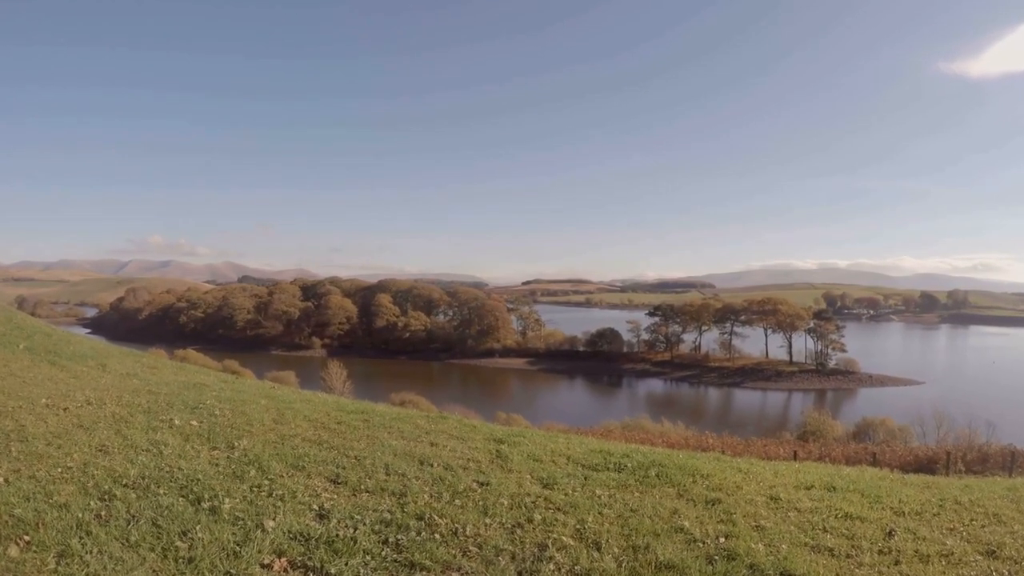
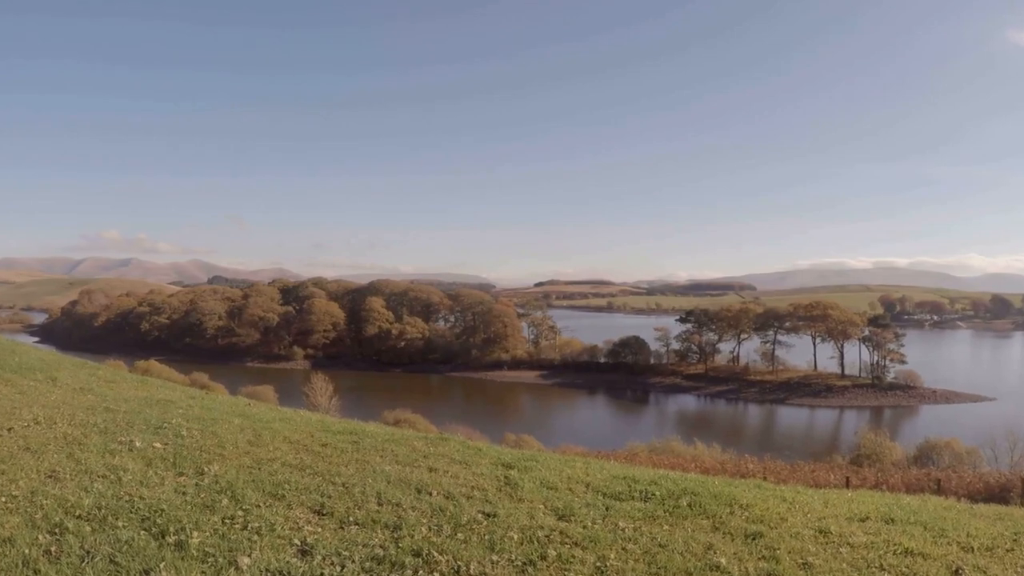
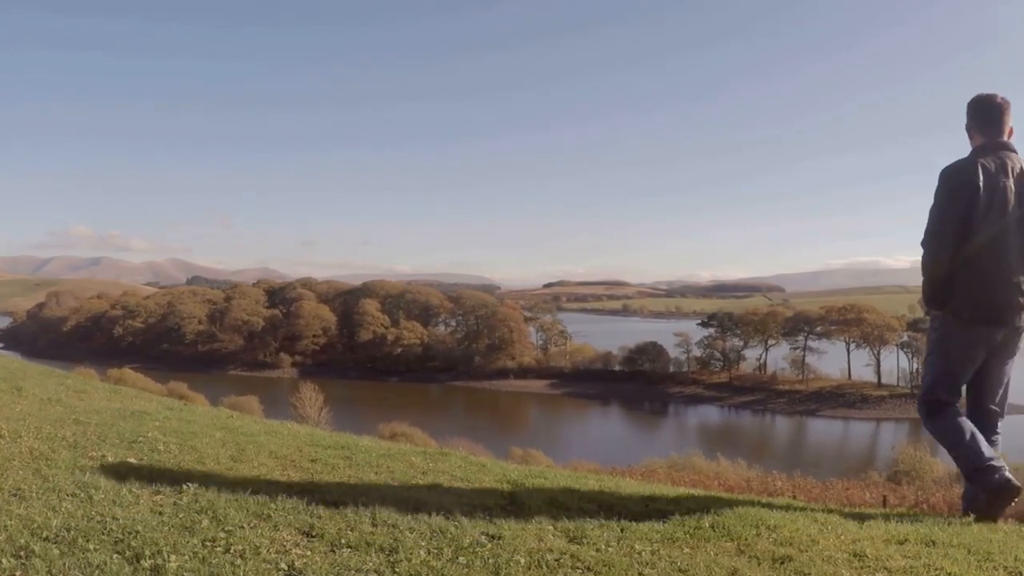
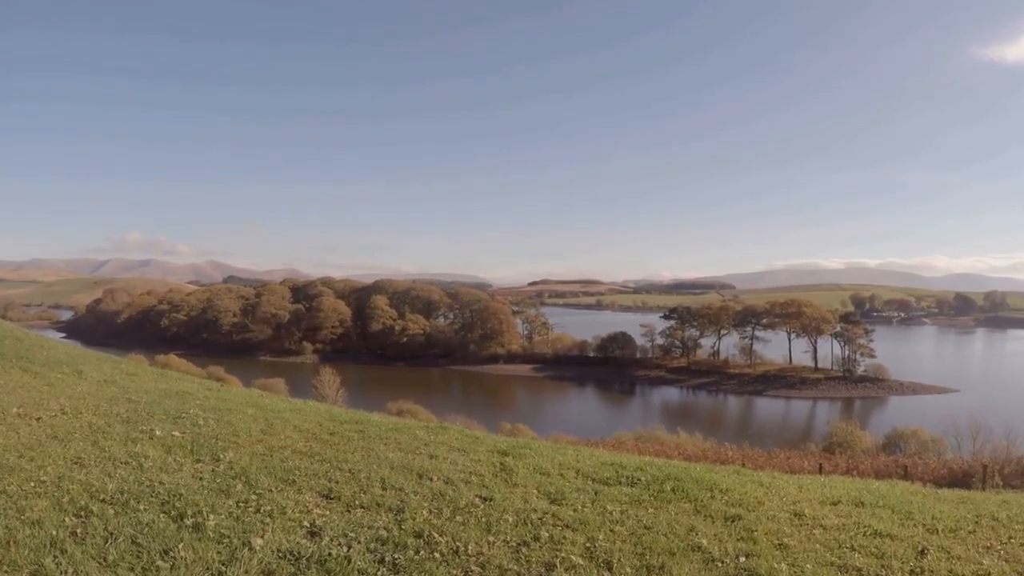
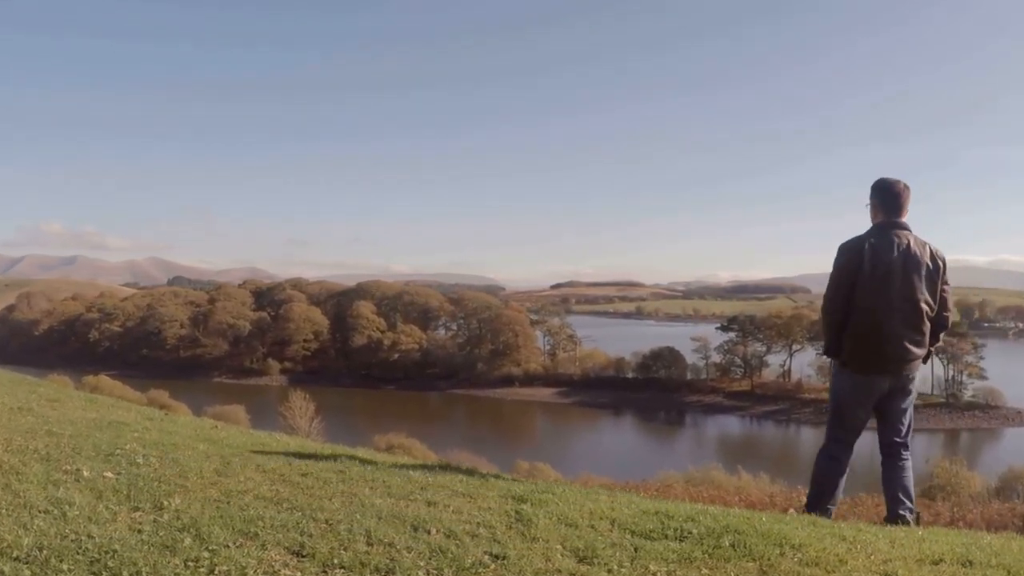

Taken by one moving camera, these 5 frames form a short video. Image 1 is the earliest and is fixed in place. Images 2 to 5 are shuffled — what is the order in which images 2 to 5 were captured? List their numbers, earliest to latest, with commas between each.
4, 2, 3, 5
